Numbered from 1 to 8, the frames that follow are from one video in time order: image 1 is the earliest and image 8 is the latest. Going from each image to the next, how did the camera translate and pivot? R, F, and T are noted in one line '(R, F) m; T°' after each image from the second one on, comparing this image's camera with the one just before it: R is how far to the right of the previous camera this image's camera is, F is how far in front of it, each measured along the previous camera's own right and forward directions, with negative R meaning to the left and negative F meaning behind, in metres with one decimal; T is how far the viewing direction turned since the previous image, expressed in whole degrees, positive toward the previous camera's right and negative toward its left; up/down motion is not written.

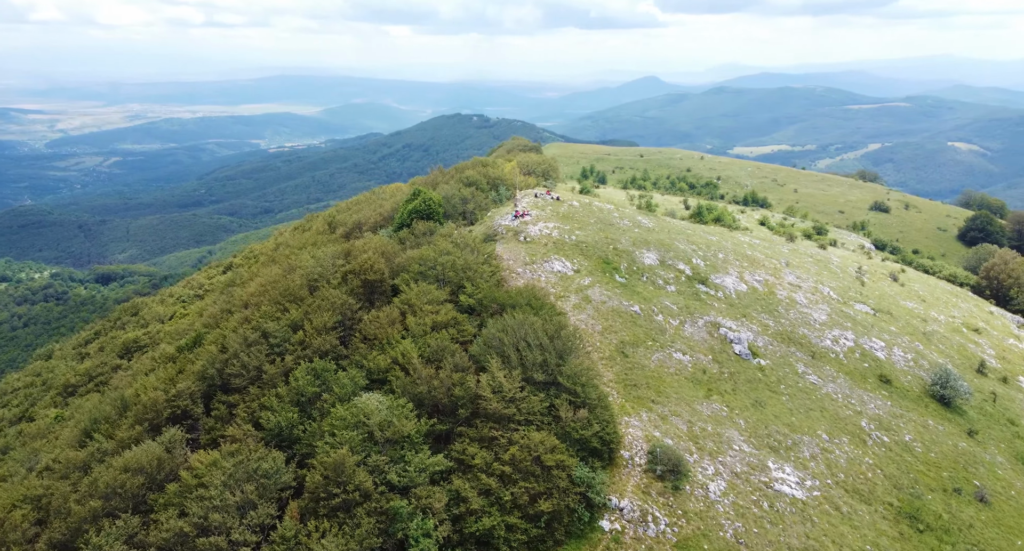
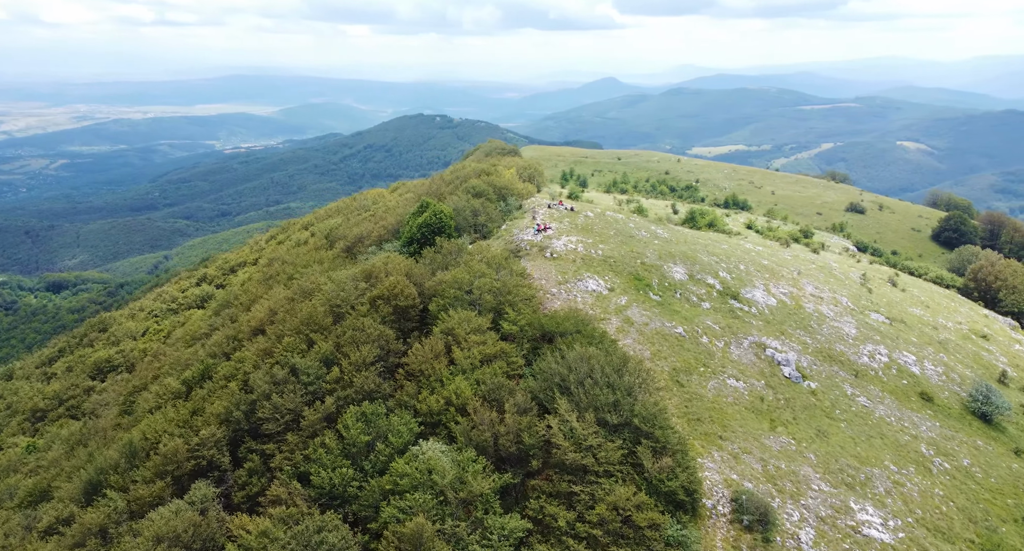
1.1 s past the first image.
(-3.3, +2.2) m; +2°
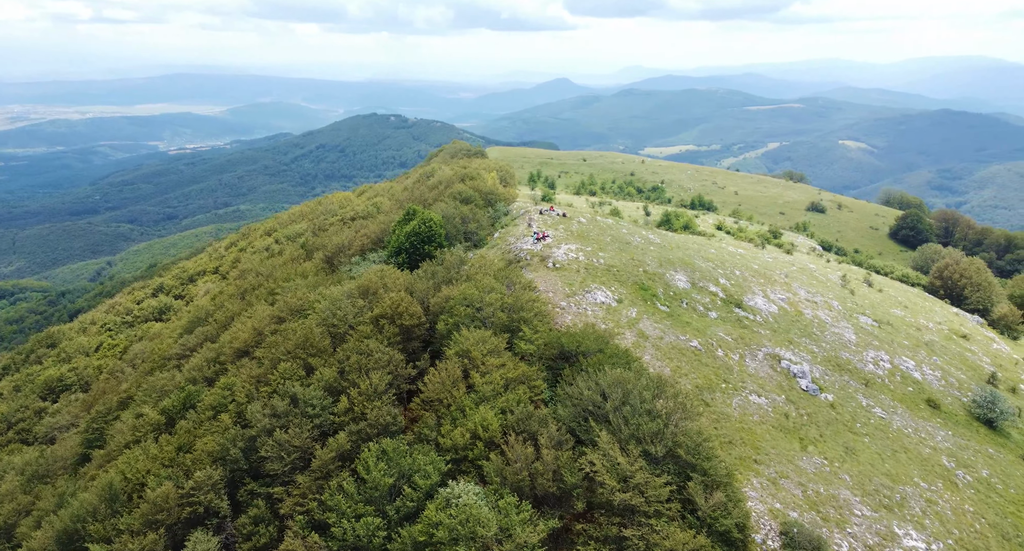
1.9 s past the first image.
(-2.2, +1.8) m; +3°
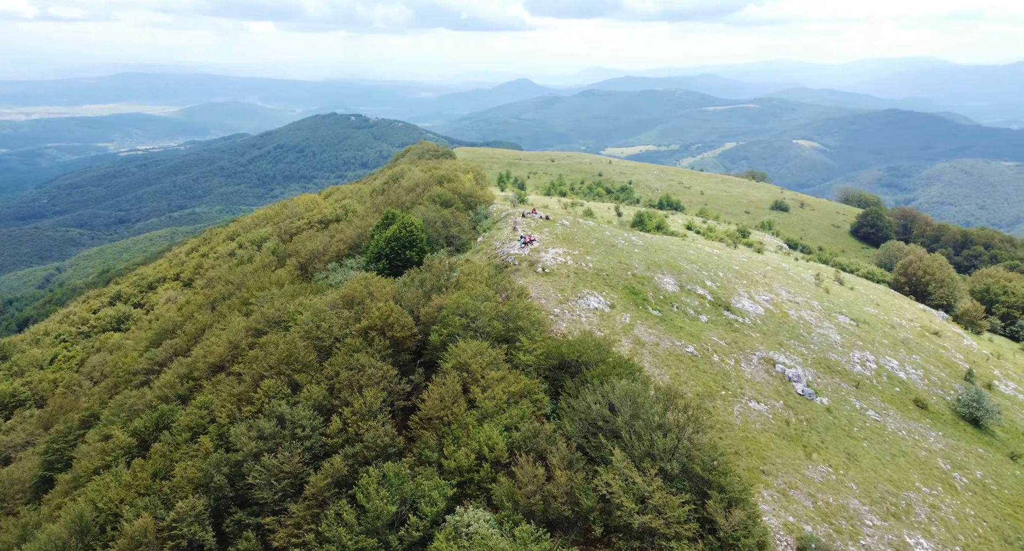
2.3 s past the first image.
(-1.2, +1.1) m; +3°
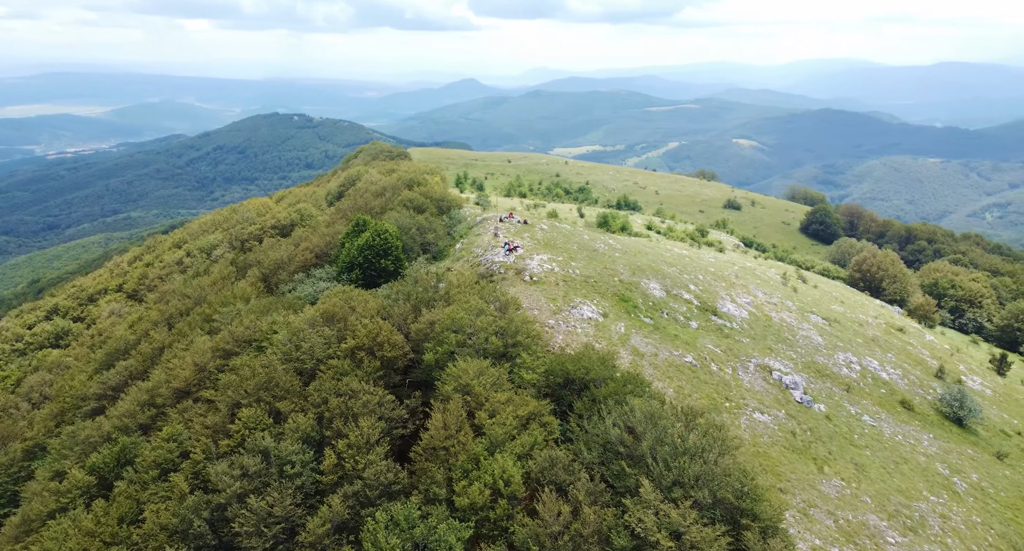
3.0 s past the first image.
(-1.7, +1.7) m; +4°
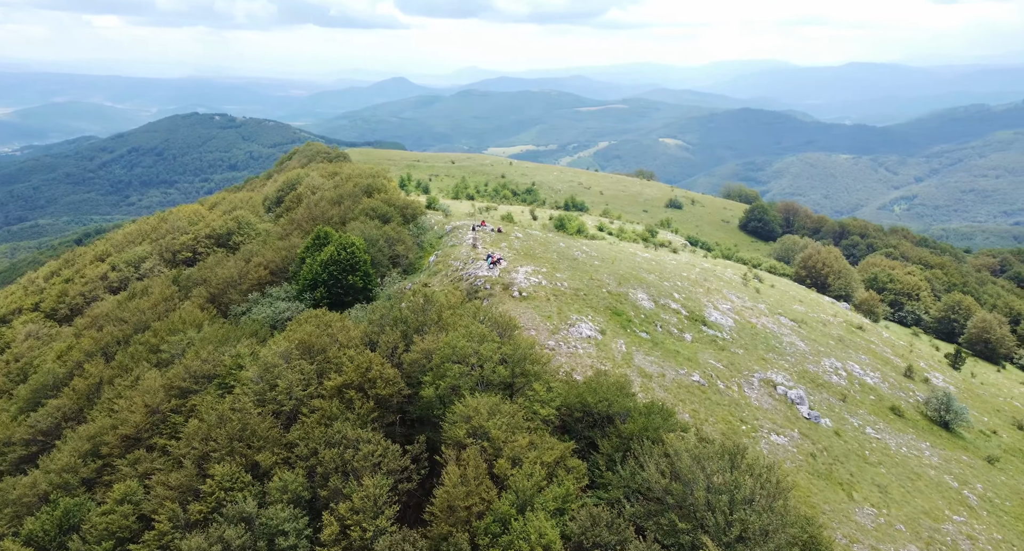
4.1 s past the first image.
(-2.4, +2.7) m; +5°
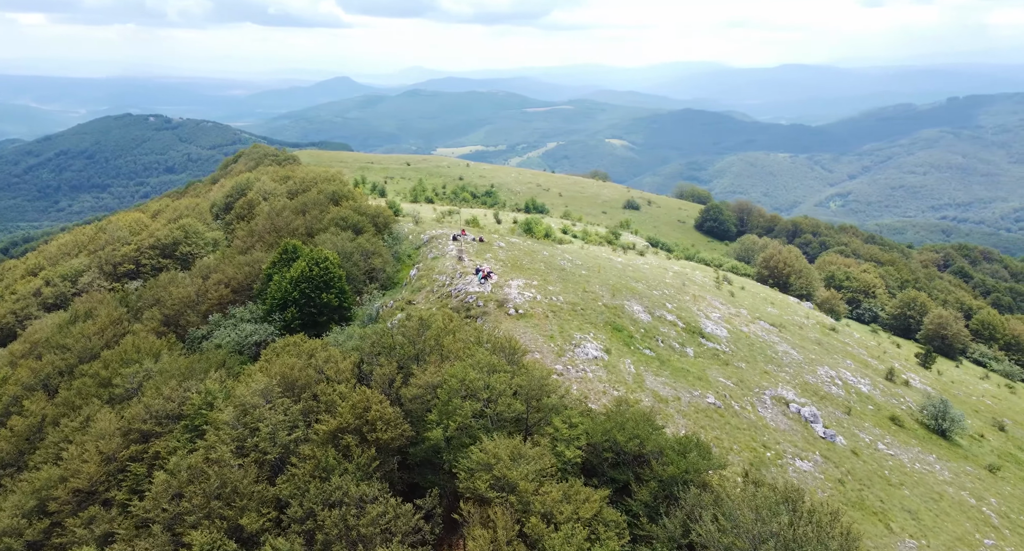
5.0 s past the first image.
(-2.1, +2.5) m; +4°
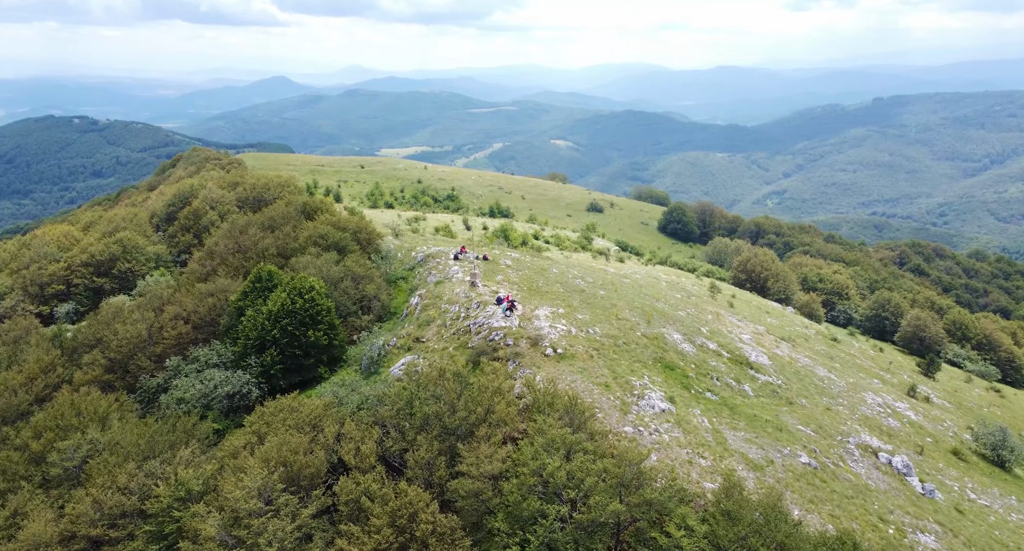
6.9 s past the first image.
(-3.6, +5.6) m; +3°
